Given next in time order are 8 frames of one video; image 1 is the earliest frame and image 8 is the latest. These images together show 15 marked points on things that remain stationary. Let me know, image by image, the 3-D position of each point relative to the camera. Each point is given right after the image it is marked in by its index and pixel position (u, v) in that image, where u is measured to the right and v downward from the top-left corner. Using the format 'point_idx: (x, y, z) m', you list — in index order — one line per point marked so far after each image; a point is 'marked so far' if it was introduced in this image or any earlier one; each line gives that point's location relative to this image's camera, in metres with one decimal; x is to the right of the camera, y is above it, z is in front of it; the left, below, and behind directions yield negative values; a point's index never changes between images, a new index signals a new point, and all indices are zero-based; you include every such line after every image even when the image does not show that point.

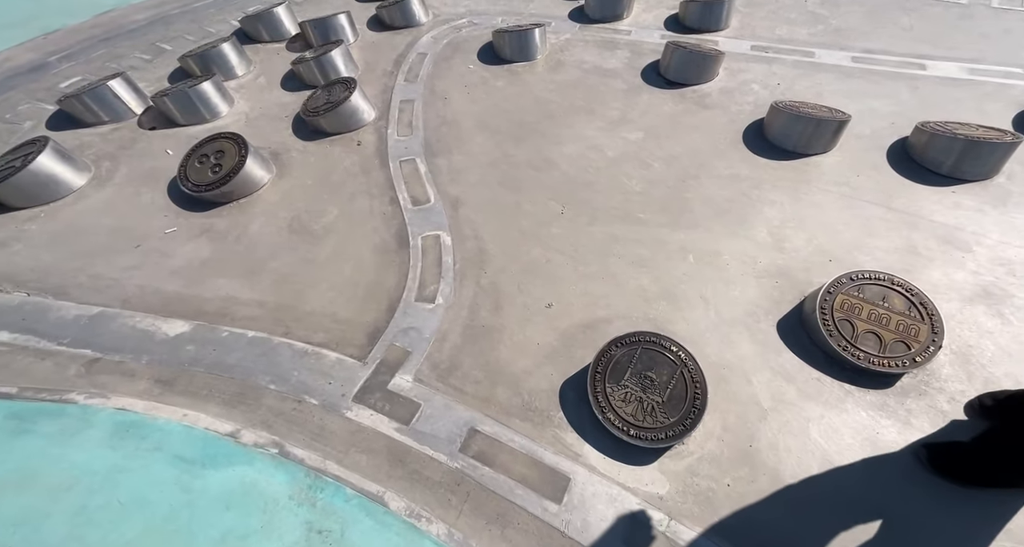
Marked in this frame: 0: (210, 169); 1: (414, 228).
0: (-6.0, +2.1, +8.5) m
1: (-1.8, +0.9, +8.2) m
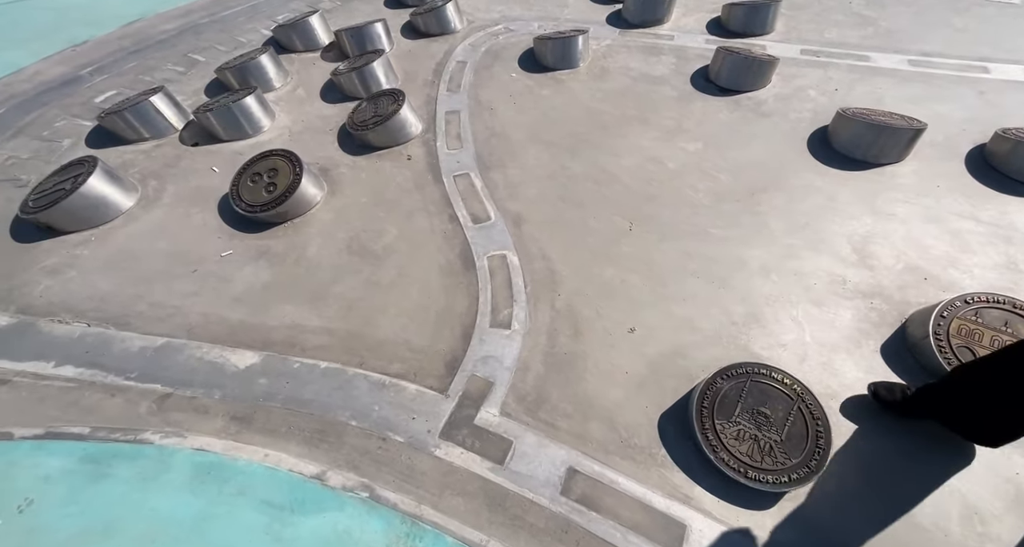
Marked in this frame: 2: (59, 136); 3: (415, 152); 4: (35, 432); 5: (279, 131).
0: (-4.7, +1.6, +8.2) m
1: (-0.6, +0.5, +7.9) m
2: (-10.4, +3.2, +9.8) m
3: (-2.2, +2.8, +9.8) m
4: (-6.1, -2.0, +5.6) m
5: (-5.6, +3.4, +10.3) m
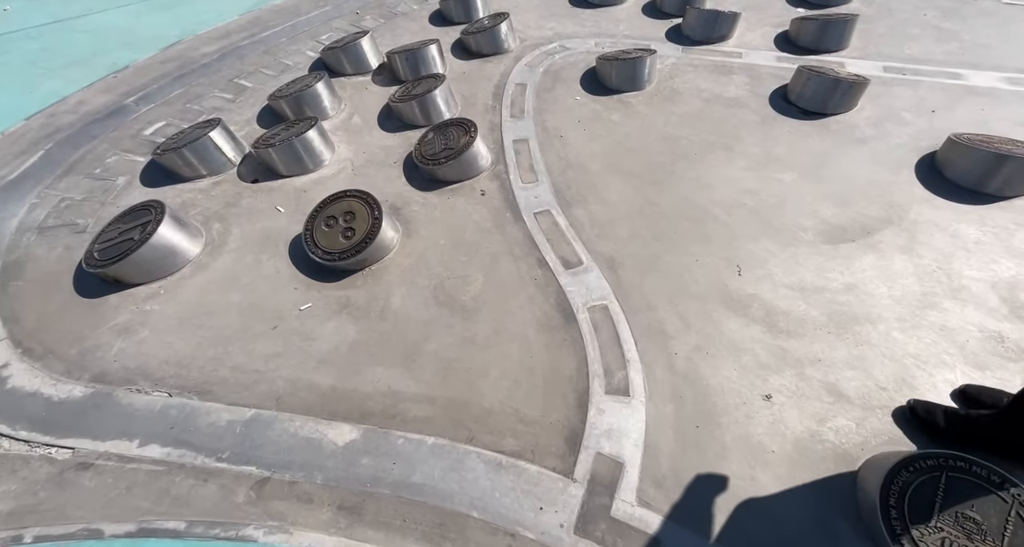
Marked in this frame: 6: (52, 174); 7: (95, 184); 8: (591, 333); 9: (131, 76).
0: (-3.1, +0.7, +7.7) m
1: (+1.1, -0.4, +7.3) m
2: (-8.7, +2.2, +9.3) m
3: (-0.5, +1.9, +9.2) m
4: (-4.5, -3.0, +5.0) m
5: (-3.9, +2.5, +9.8) m
6: (-9.8, +2.1, +9.2) m
7: (-8.8, +1.9, +9.1) m
8: (+1.2, -0.9, +6.8) m
9: (-10.9, +5.6, +12.2) m
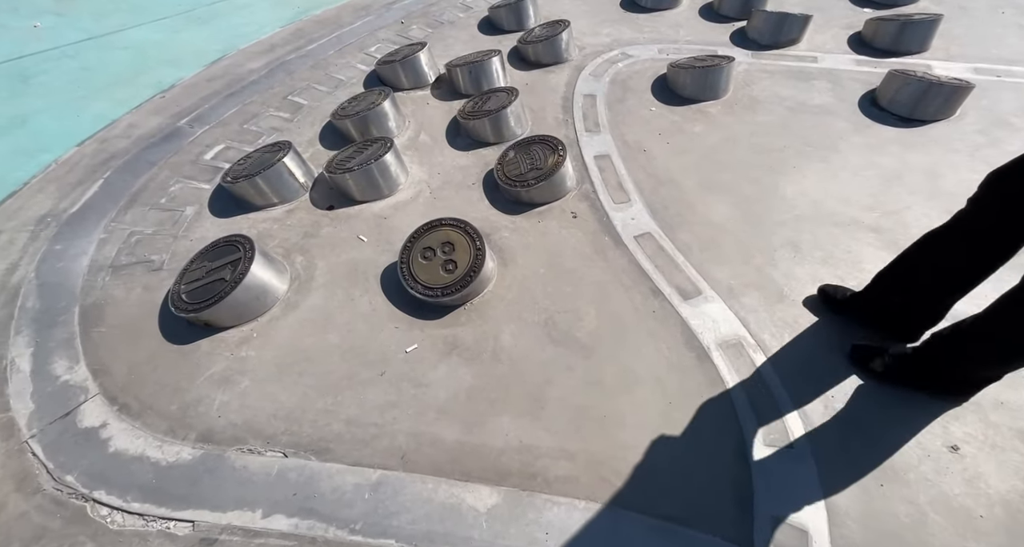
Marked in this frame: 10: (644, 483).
0: (-1.2, +0.1, +7.2) m
1: (+3.0, -0.9, +6.7) m
2: (-6.8, +1.5, +8.8) m
3: (+1.3, +1.3, +8.7) m
4: (-2.5, -3.6, +4.5) m
5: (-2.0, +1.9, +9.3) m
6: (-8.0, +1.4, +8.7) m
7: (-6.9, +1.1, +8.6) m
8: (+3.1, -1.4, +6.2) m
9: (-9.1, +4.9, +11.7) m
10: (+1.6, -2.6, +5.4) m
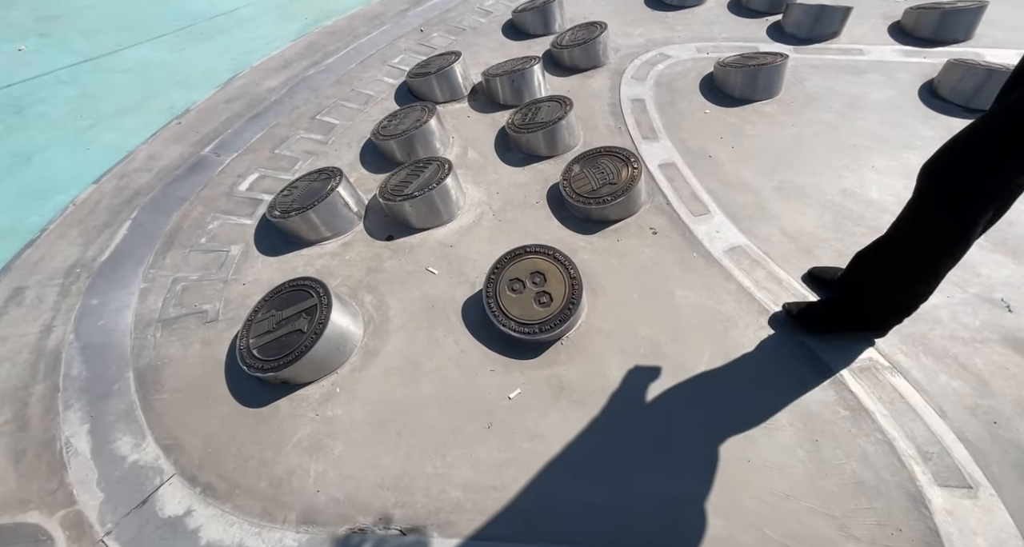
0: (+0.3, -0.4, +6.5) m
1: (+4.5, -1.2, +6.2) m
2: (-5.4, +0.6, +8.0) m
3: (+2.7, +1.0, +8.2) m
4: (-0.7, -4.2, +3.8) m
5: (-0.7, +1.3, +8.6) m
6: (-6.6, +0.5, +7.9) m
7: (-5.5, +0.3, +7.8) m
8: (+4.8, -1.7, +5.8) m
9: (-8.0, +3.9, +10.9) m
10: (+3.4, -2.9, +4.9) m
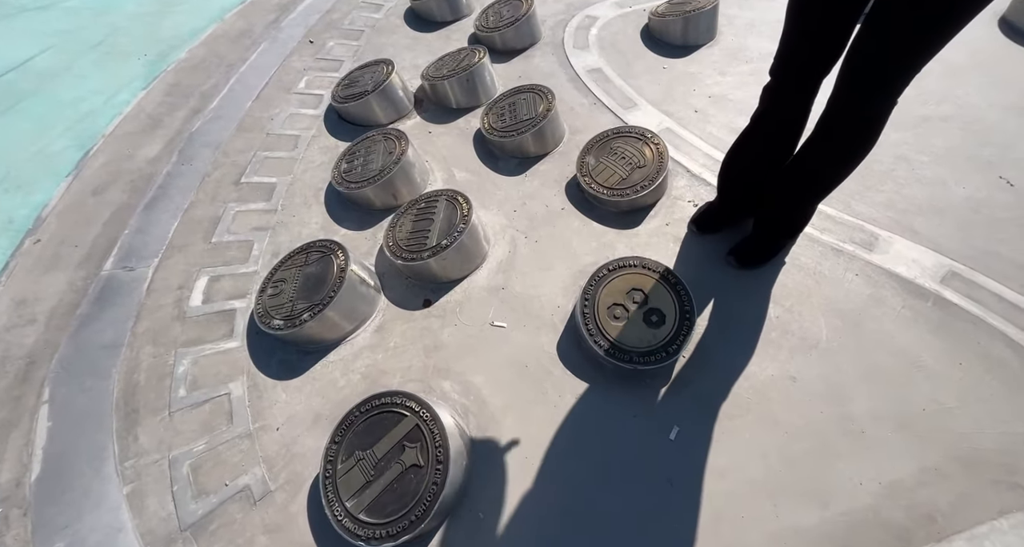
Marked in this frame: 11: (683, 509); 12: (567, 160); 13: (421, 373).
0: (+1.8, -0.6, +5.8) m
1: (+6.0, -0.1, +6.4) m
2: (-4.2, -1.5, +5.9) m
3: (+3.2, +1.4, +7.7) m
4: (+2.6, -4.6, +3.2) m
5: (-0.1, +0.7, +7.4) m
6: (-5.2, -2.0, +5.5) m
7: (-4.1, -1.8, +5.7) m
8: (+6.5, -0.5, +6.1) m
9: (-8.2, +0.8, +7.8) m
10: (+5.7, -2.1, +5.0) m
11: (+1.9, -2.6, +4.9) m
12: (+1.1, +2.2, +8.4) m
13: (-1.3, -1.4, +6.0) m
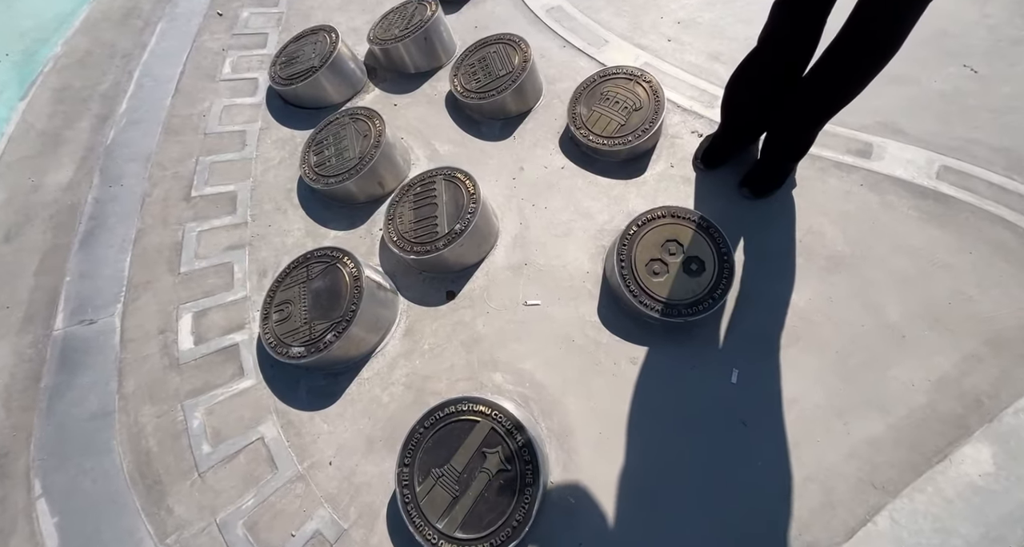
0: (+2.3, 0.0, +5.6) m
1: (+6.2, +1.5, +6.7) m
2: (-3.4, -1.9, +5.2) m
3: (+3.1, +2.5, +7.5) m
4: (+4.1, -3.9, +3.7) m
5: (0.0, +1.1, +6.9) m
6: (-4.2, -2.7, +4.8) m
7: (-3.2, -2.2, +5.0) m
8: (+6.8, +1.1, +6.4) m
9: (-8.0, -0.2, +6.5) m
10: (+6.5, -0.7, +5.4) m
11: (+2.9, -2.0, +5.0) m
12: (+0.7, +2.9, +7.8) m
13: (-0.6, -1.2, +5.6) m
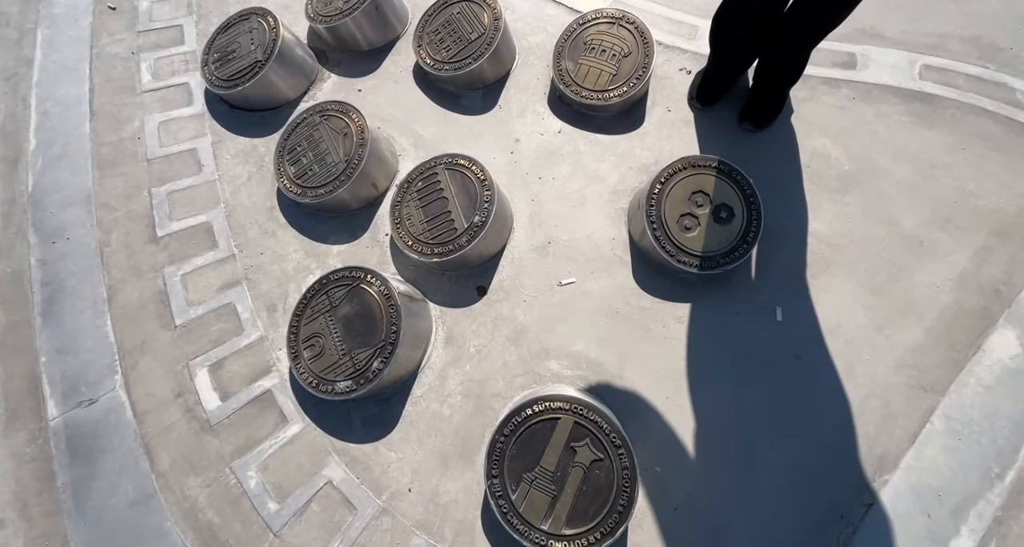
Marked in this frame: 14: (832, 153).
0: (+2.7, +0.7, +5.6) m
1: (+6.1, +2.9, +6.8) m
2: (-2.5, -2.4, +4.9) m
3: (+2.8, +3.4, +7.2) m
4: (+5.4, -3.0, +4.2) m
5: (0.0, +1.4, +6.6) m
6: (-3.1, -3.3, +4.5) m
7: (-2.2, -2.7, +4.8) m
8: (+6.7, +2.7, +6.6) m
9: (-7.4, -1.5, +5.5) m
10: (+6.9, +0.8, +5.8) m
11: (+3.7, -1.2, +5.2) m
12: (+0.4, +3.4, +7.3) m
13: (+0.1, -1.1, +5.4) m
14: (+4.8, +1.8, +6.4) m
